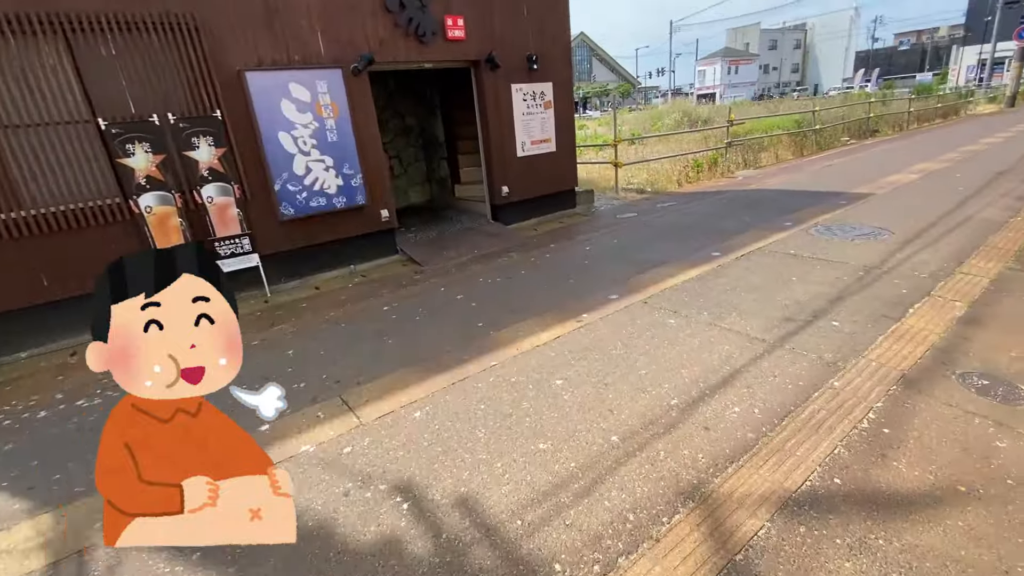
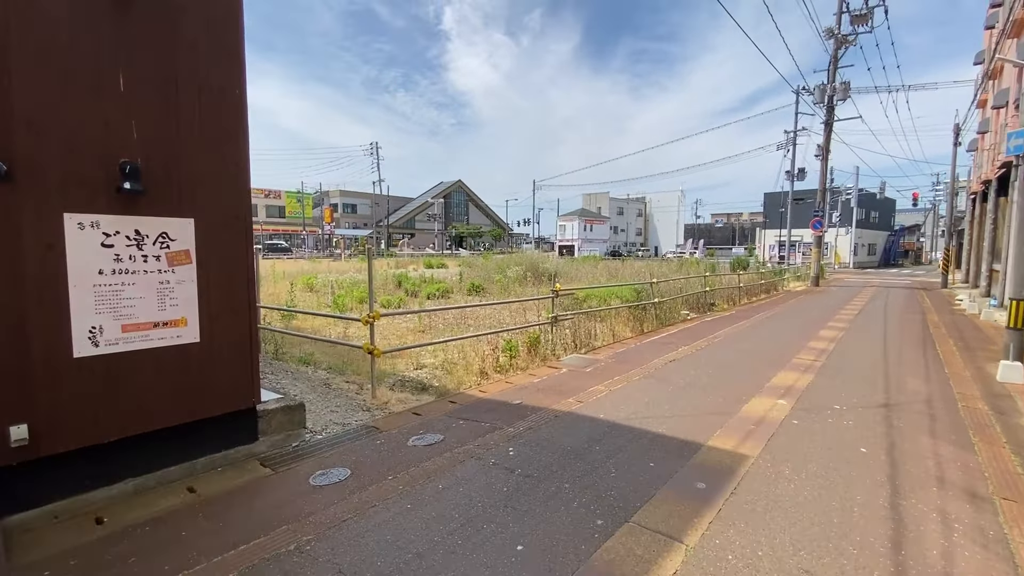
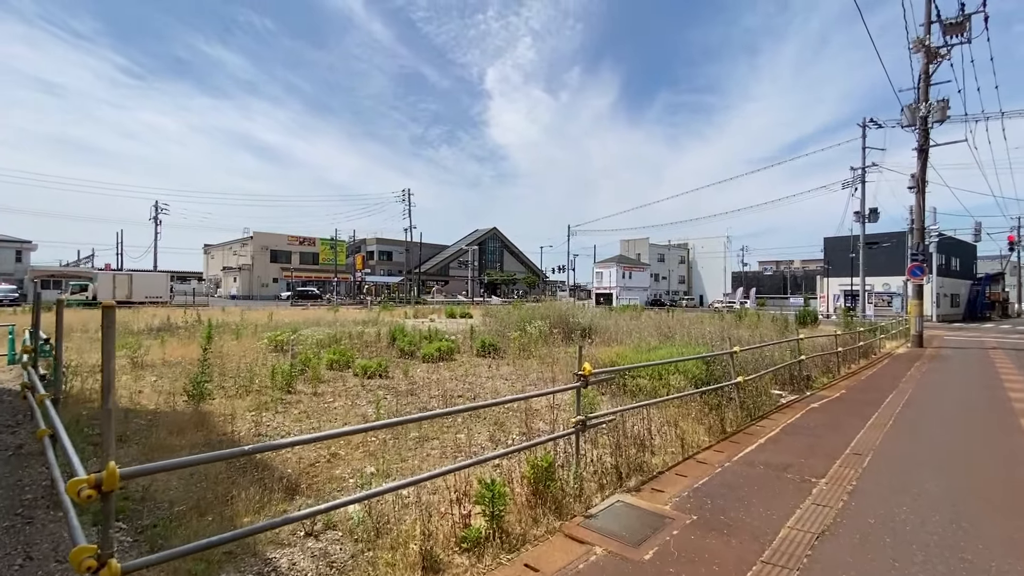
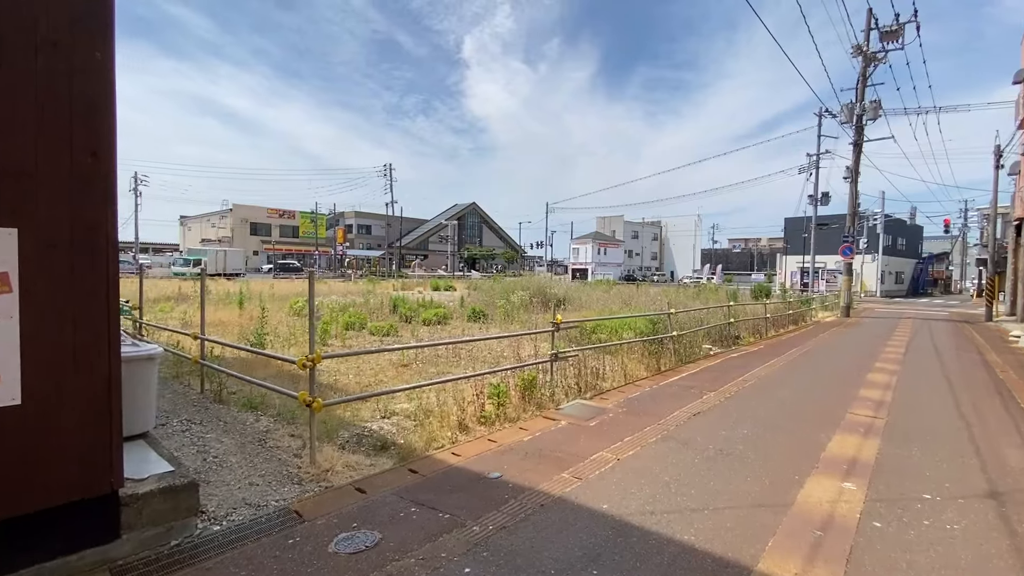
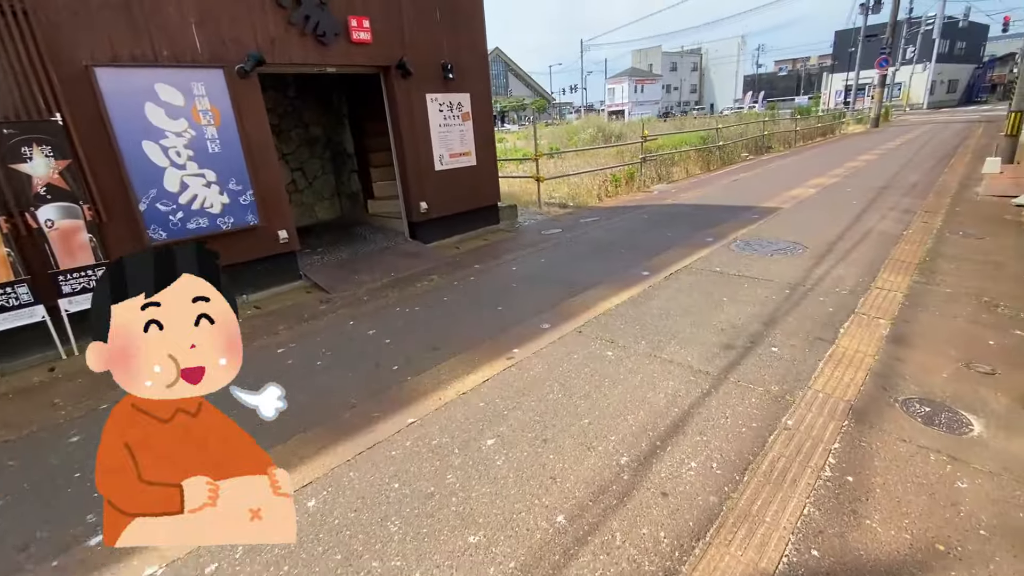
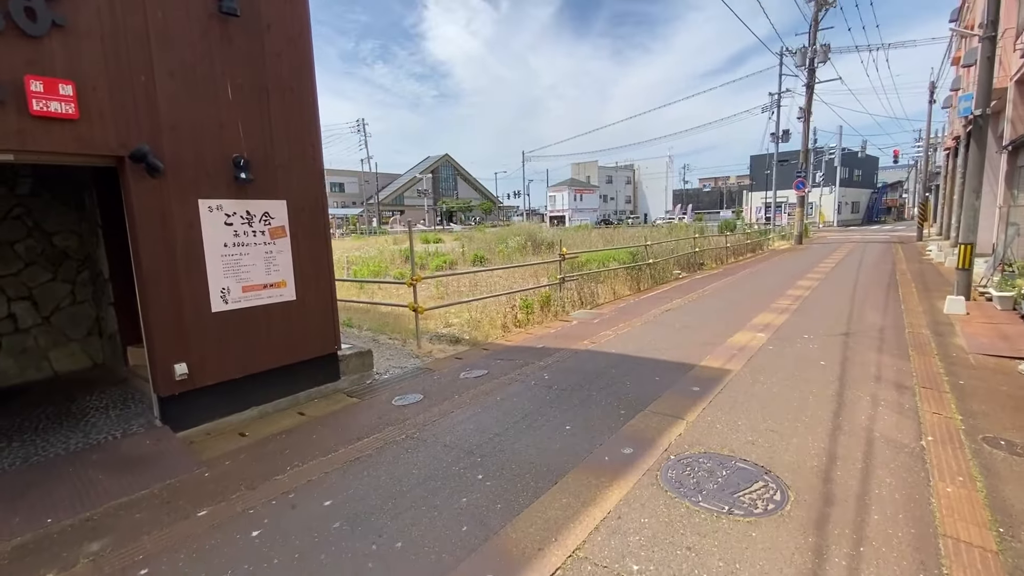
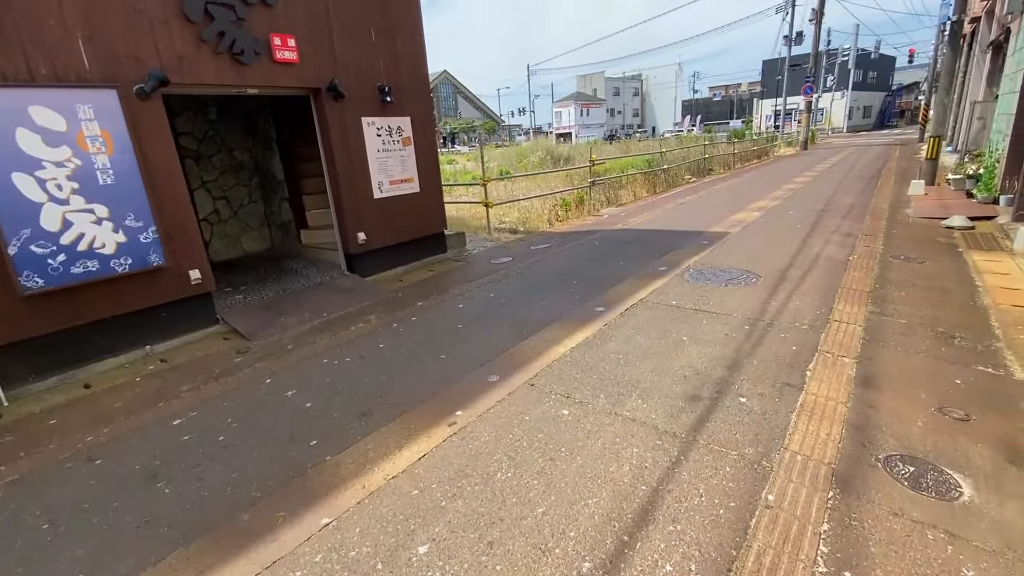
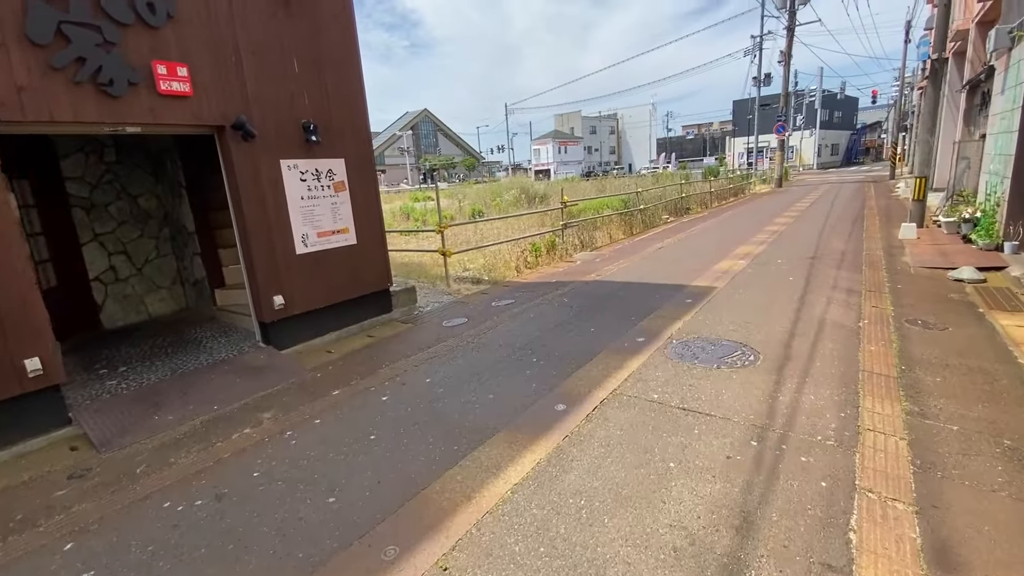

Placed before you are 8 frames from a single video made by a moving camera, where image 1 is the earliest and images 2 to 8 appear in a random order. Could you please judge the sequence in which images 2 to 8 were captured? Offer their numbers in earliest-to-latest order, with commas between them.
5, 7, 8, 6, 2, 4, 3
